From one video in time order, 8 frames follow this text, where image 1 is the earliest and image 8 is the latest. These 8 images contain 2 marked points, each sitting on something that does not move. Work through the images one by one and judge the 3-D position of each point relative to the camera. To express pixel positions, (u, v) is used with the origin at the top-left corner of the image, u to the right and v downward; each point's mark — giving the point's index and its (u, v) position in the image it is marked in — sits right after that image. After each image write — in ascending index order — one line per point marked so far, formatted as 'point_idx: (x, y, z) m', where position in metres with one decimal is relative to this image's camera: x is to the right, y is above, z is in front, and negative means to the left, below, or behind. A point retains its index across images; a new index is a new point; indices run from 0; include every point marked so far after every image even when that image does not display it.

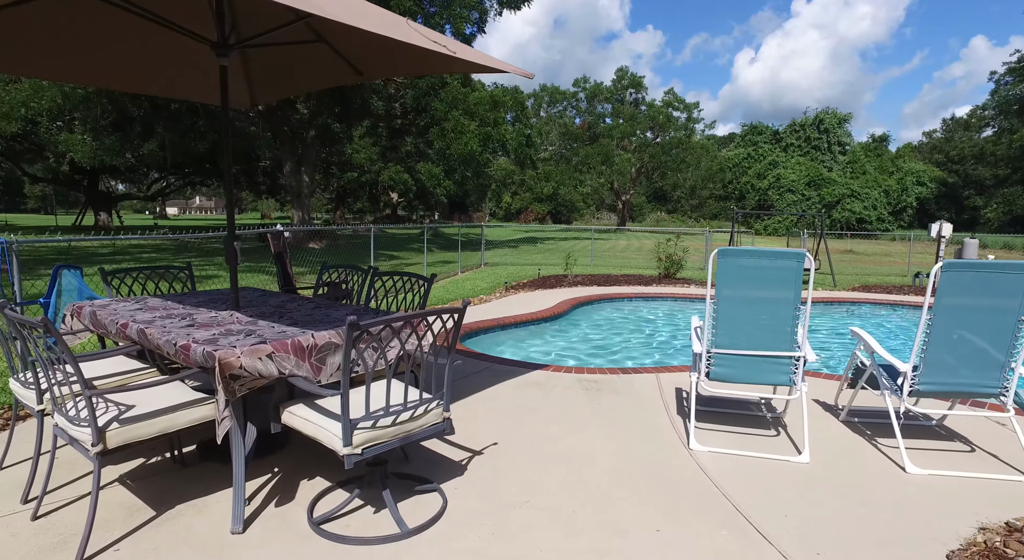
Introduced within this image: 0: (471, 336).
0: (-0.5, -0.7, +6.9) m
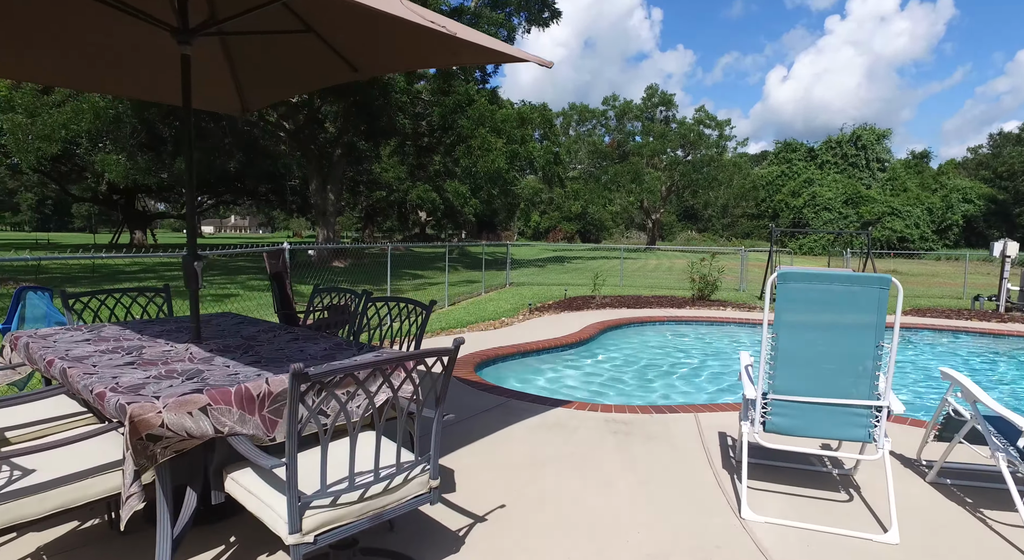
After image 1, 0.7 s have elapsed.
0: (-0.3, -0.9, +6.3) m
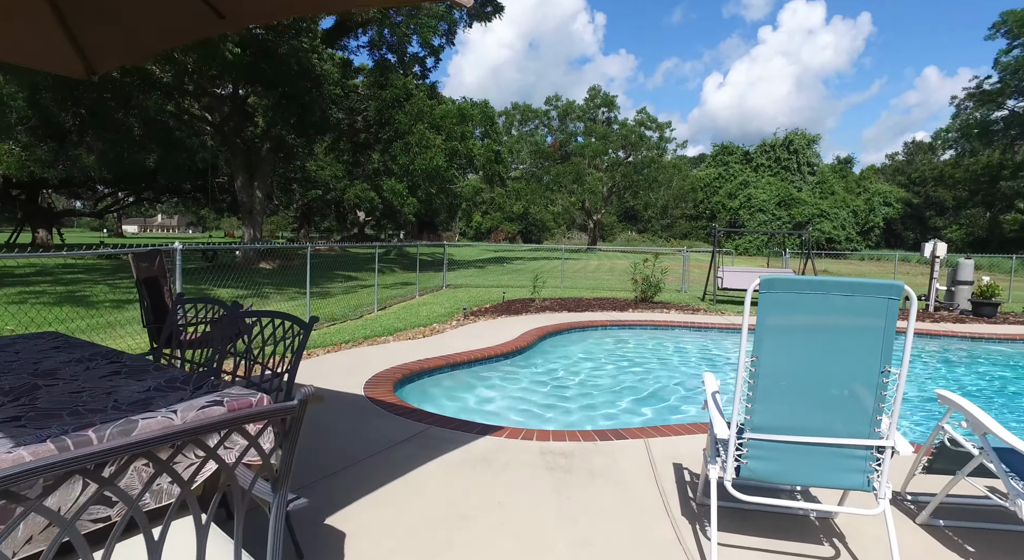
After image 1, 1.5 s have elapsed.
0: (-1.0, -1.0, +5.6) m
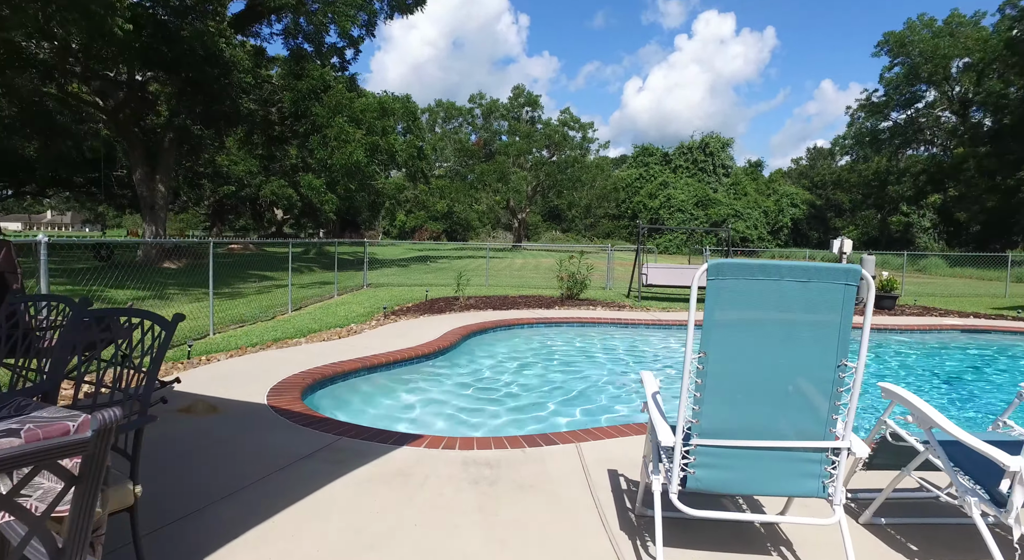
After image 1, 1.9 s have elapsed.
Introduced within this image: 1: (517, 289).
0: (-1.6, -0.9, +5.1) m
1: (+0.1, -0.2, +14.6) m
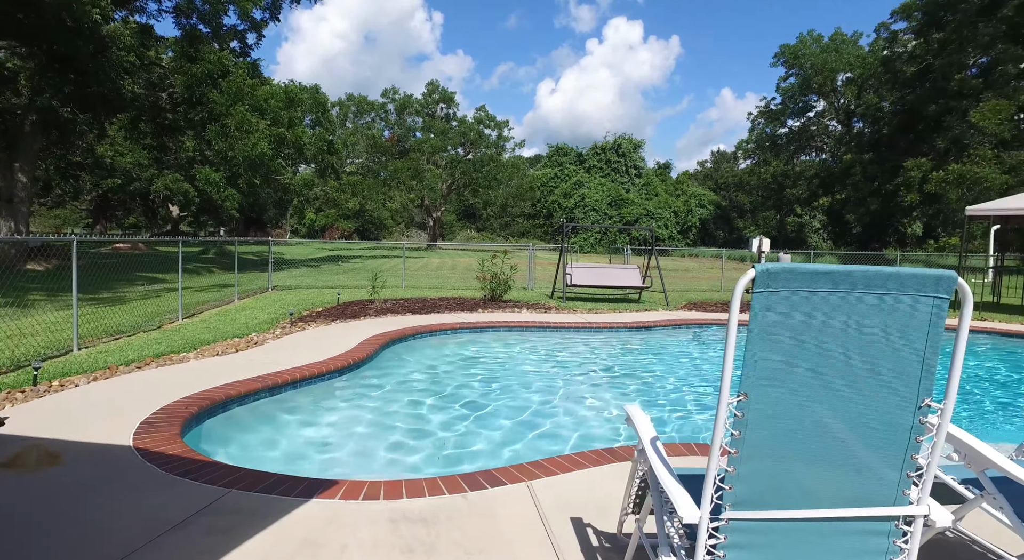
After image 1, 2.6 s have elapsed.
0: (-2.2, -1.0, +4.3) m
1: (-1.8, -0.2, +13.9) m
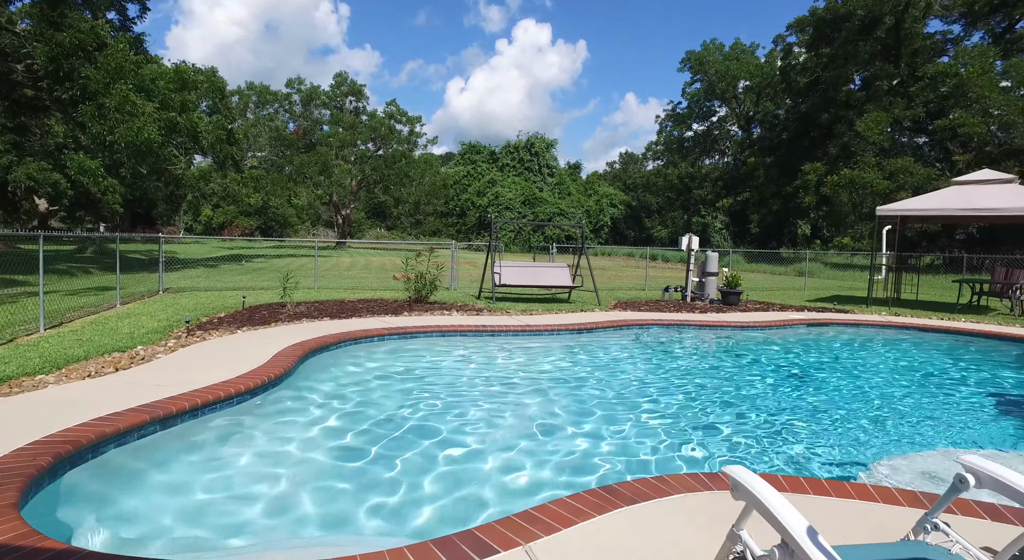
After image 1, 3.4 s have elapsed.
0: (-2.4, -1.0, +3.3) m
1: (-3.4, -0.3, +12.8) m
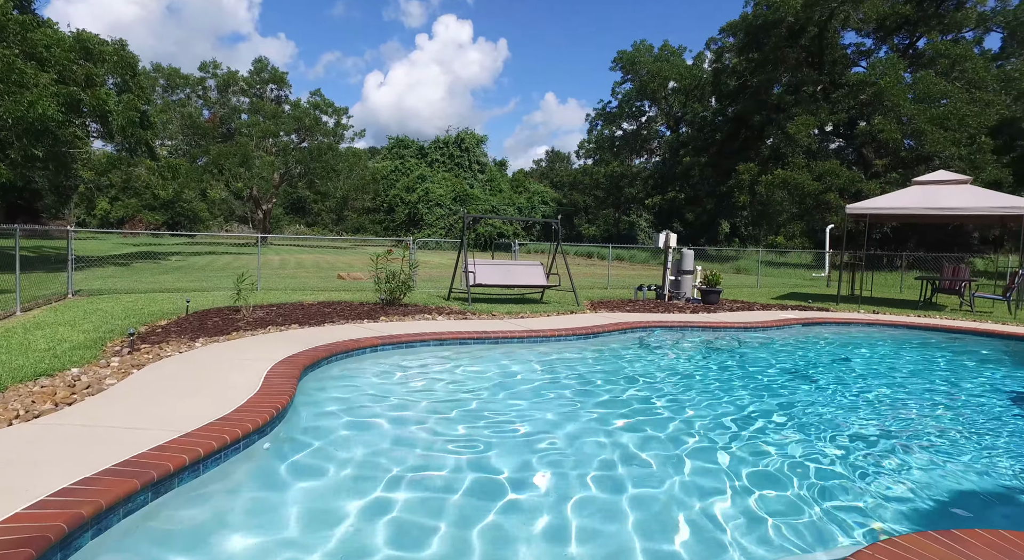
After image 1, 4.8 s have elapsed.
0: (-1.7, -1.0, +2.1) m
1: (-4.0, -0.3, +11.5) m
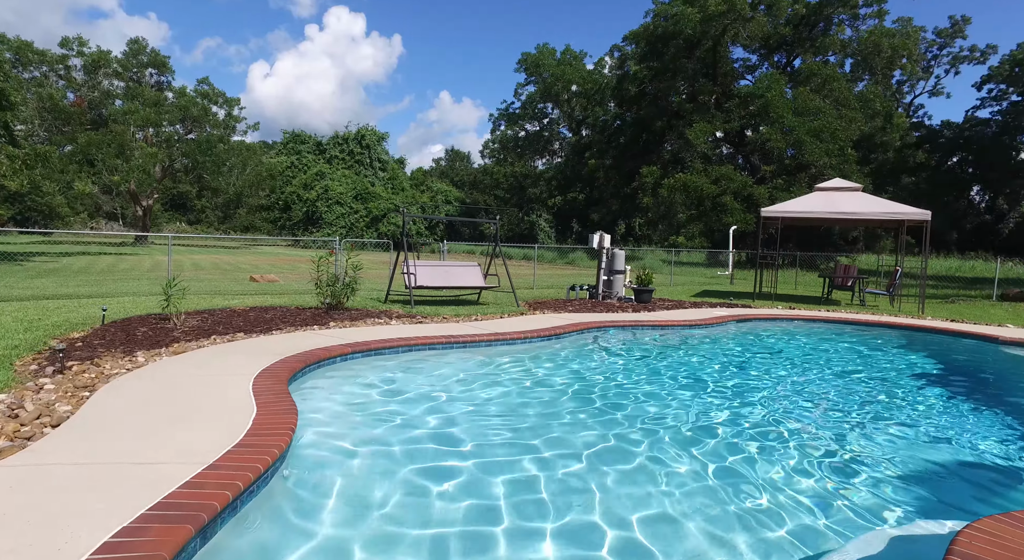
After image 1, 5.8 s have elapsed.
0: (-1.2, -1.1, +1.8) m
1: (-5.0, -0.3, +10.6) m
